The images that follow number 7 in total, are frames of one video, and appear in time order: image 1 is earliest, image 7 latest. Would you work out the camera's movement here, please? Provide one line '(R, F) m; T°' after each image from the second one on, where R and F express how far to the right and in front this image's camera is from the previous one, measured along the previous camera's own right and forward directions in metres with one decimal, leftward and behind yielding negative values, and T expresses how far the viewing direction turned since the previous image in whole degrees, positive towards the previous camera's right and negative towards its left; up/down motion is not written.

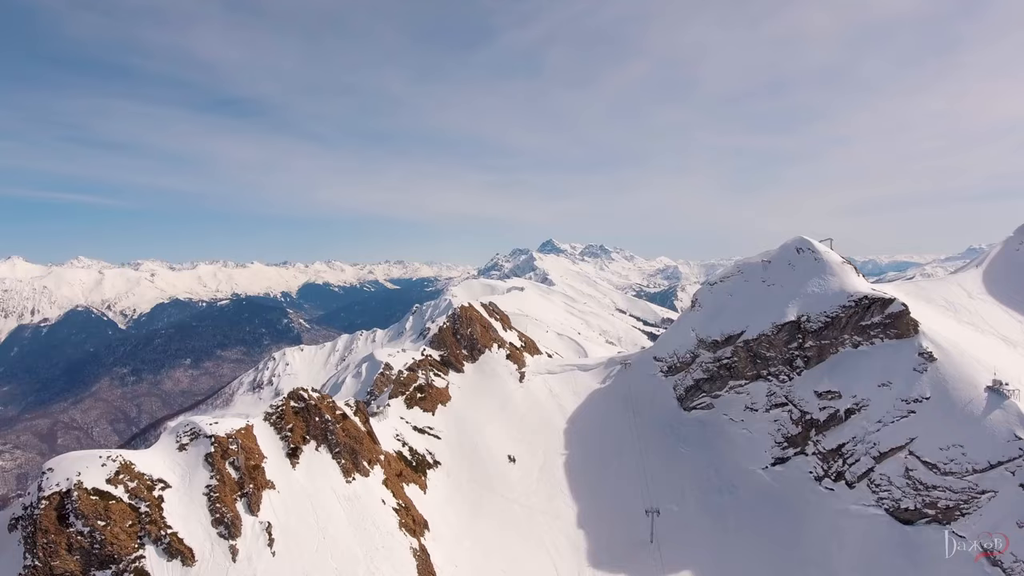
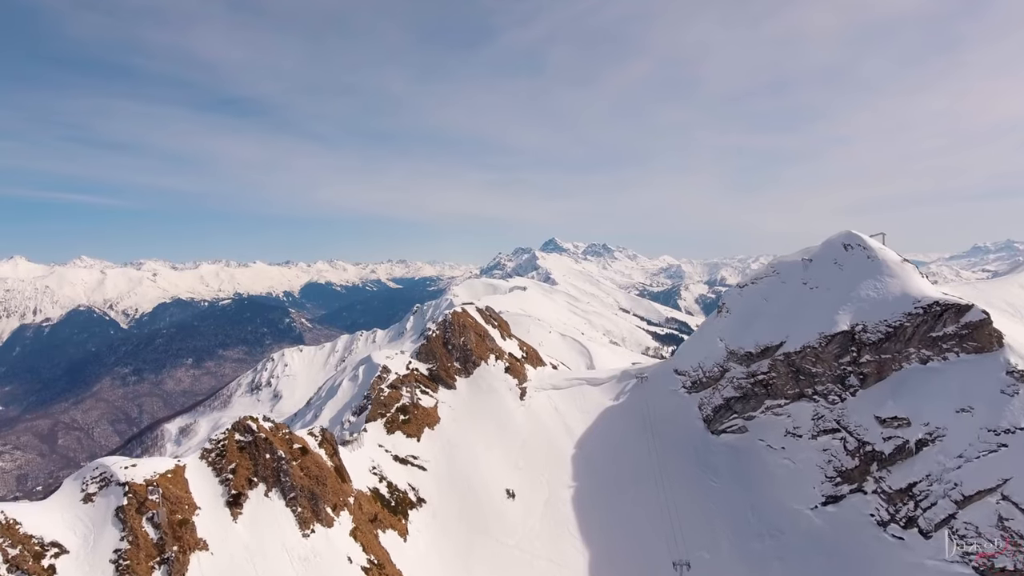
(+0.5, +11.6) m; 0°
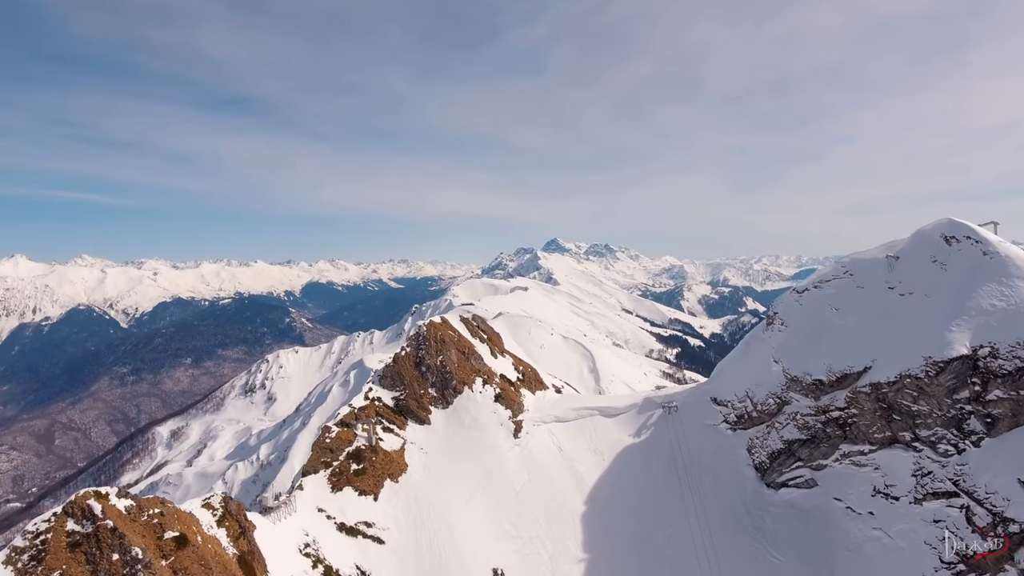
(+1.2, +17.0) m; 0°
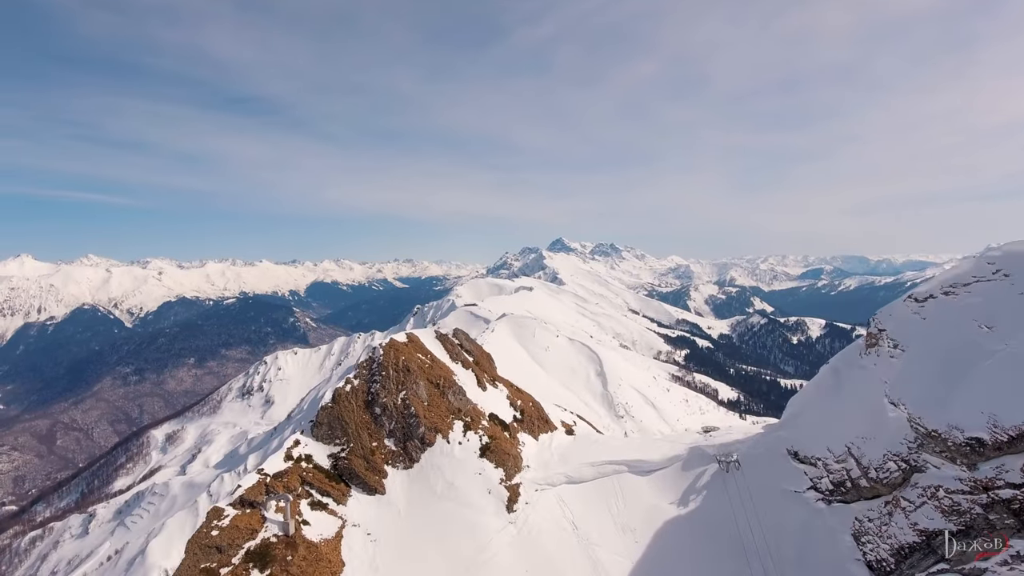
(+1.1, +17.9) m; -1°
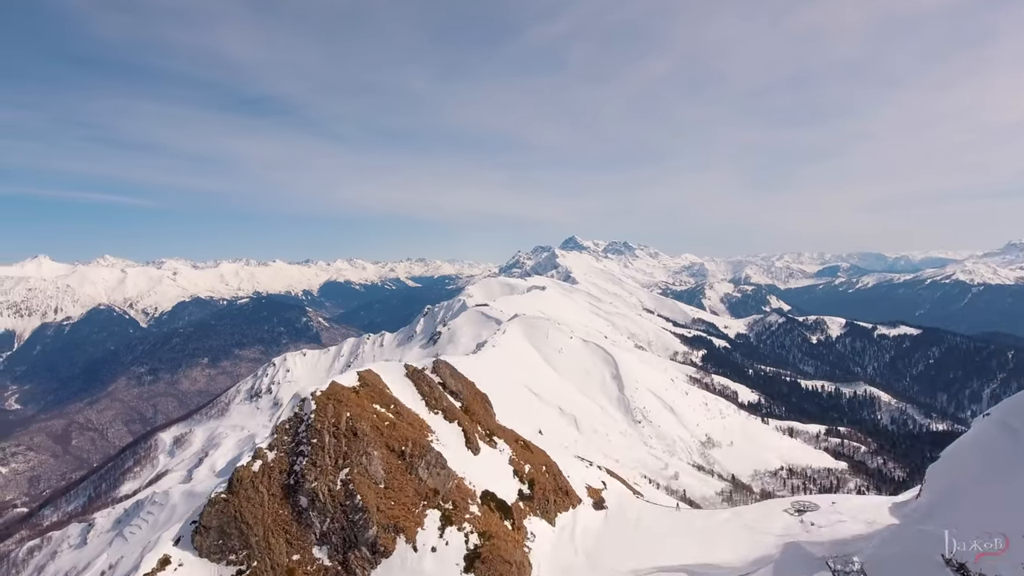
(+0.1, +16.1) m; -1°
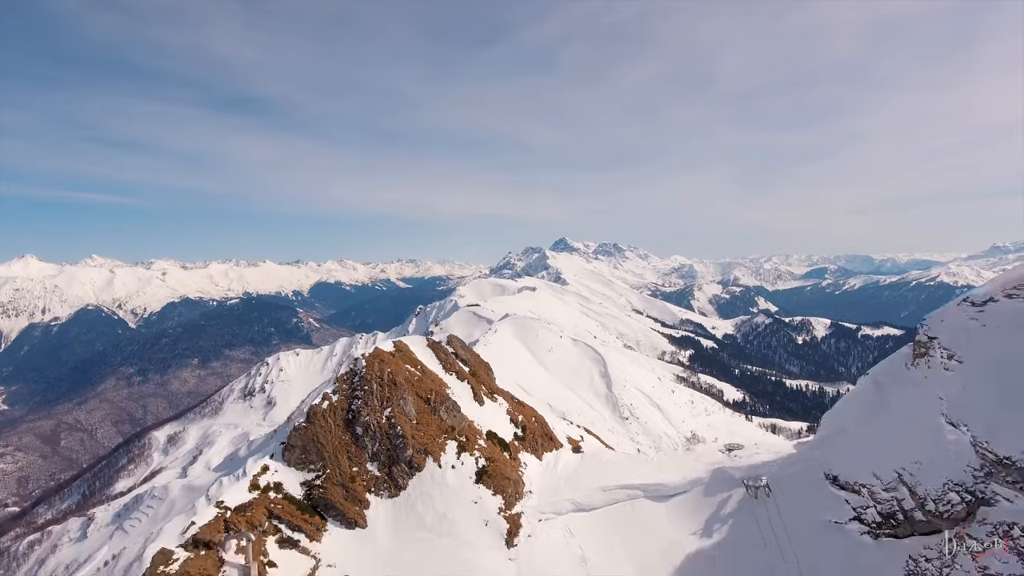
(-0.1, -11.1) m; +1°
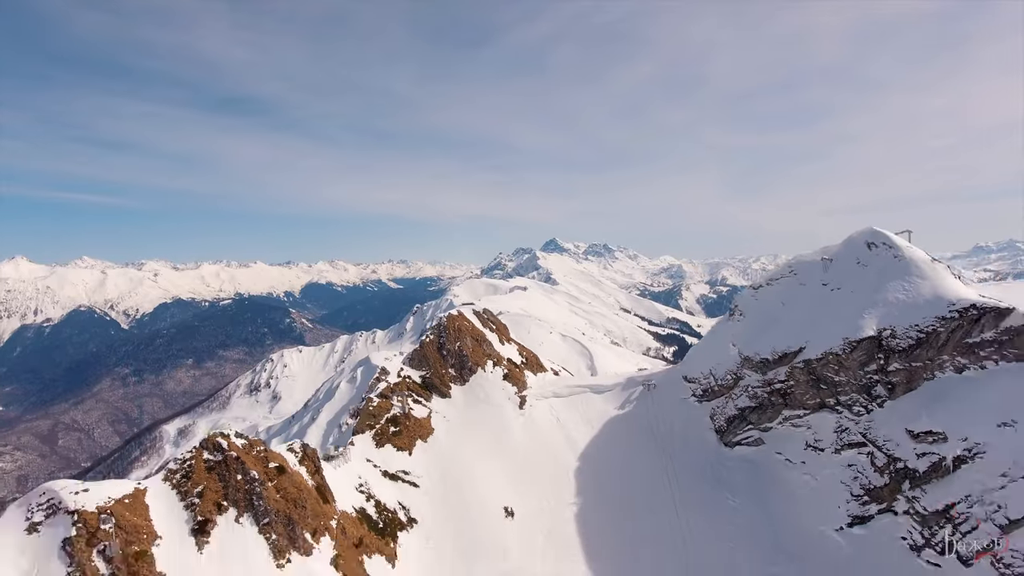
(-2.9, -35.1) m; +1°
